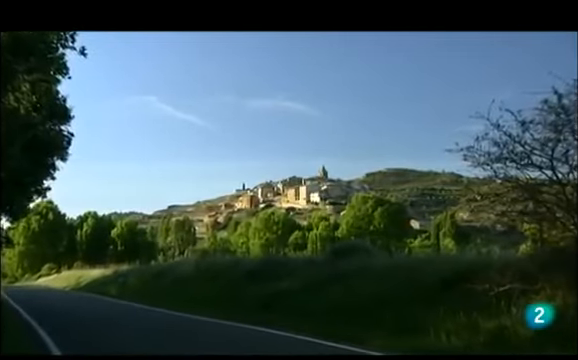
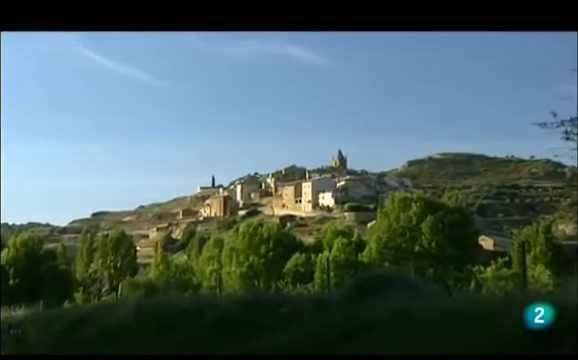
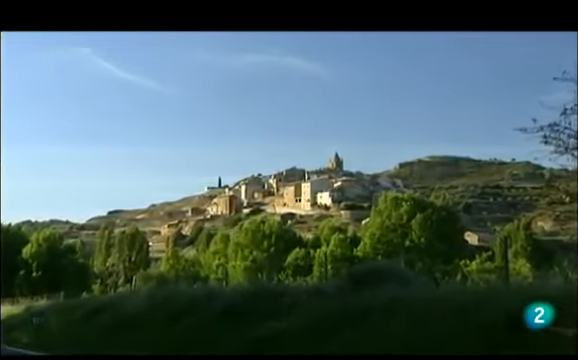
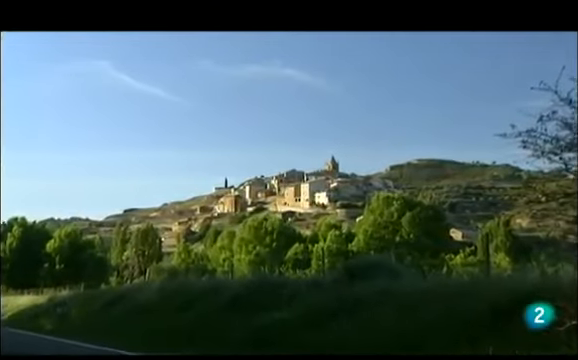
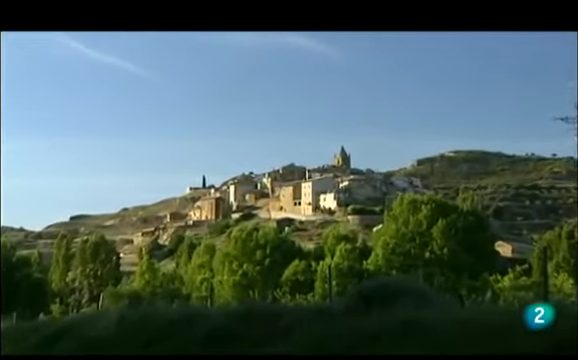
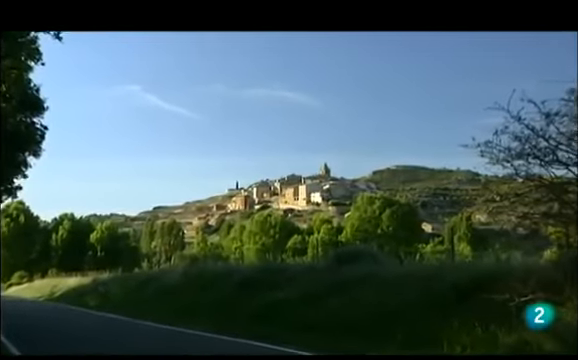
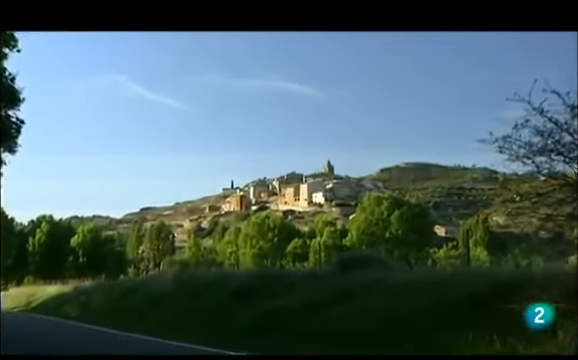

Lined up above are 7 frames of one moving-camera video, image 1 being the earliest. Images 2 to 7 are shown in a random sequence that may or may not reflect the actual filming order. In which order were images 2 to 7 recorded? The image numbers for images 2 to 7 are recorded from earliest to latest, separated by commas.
6, 7, 4, 3, 2, 5
